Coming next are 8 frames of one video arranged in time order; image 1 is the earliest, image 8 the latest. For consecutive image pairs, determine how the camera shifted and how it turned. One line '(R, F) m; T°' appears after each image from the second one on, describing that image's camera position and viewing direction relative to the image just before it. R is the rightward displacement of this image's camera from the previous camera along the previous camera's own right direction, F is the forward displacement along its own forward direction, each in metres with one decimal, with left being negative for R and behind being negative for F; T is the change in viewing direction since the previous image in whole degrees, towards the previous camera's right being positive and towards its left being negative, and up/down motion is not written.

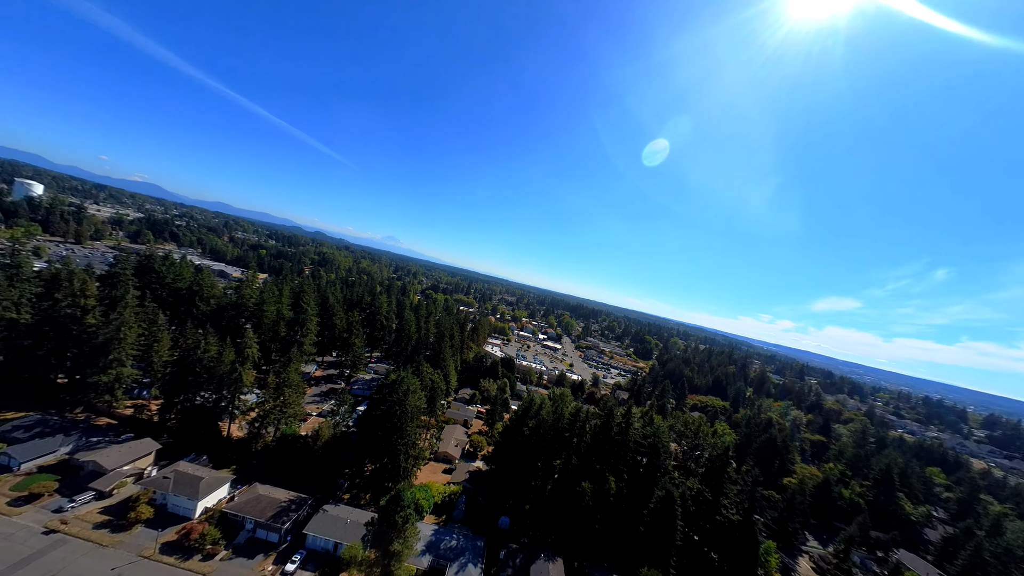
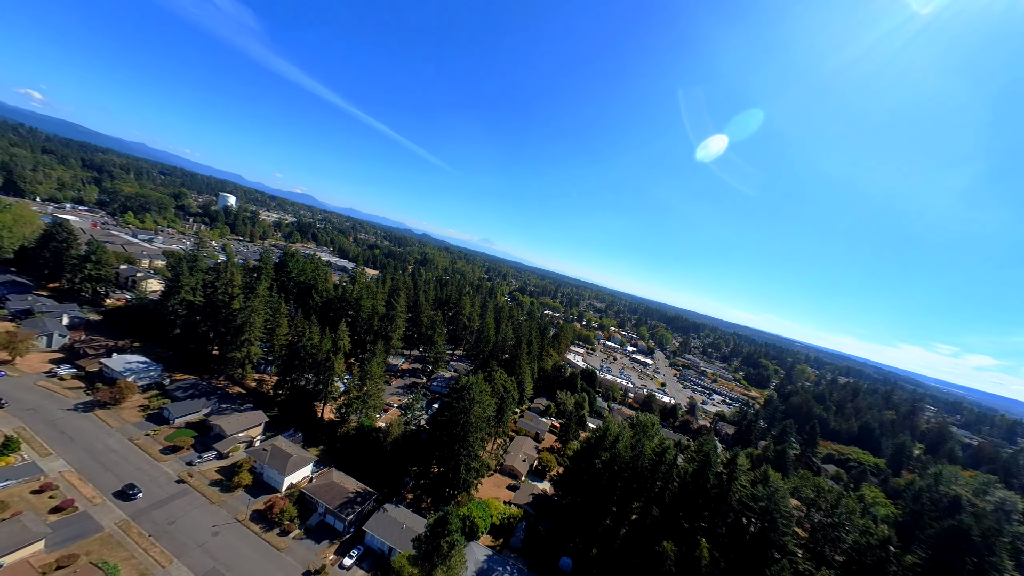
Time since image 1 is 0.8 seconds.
(+1.4, +3.7) m; -15°
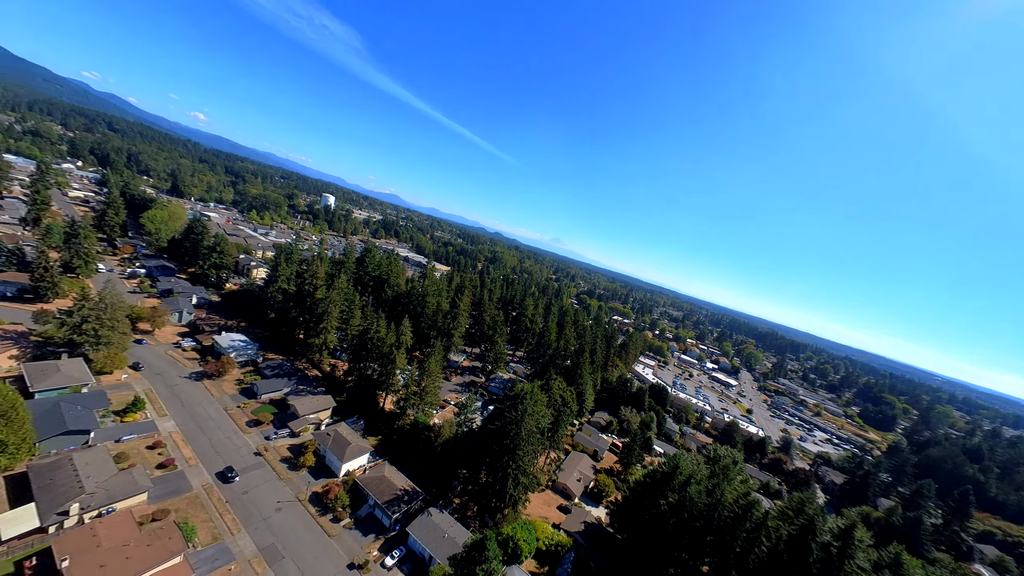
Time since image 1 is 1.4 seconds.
(+0.6, +2.7) m; -11°
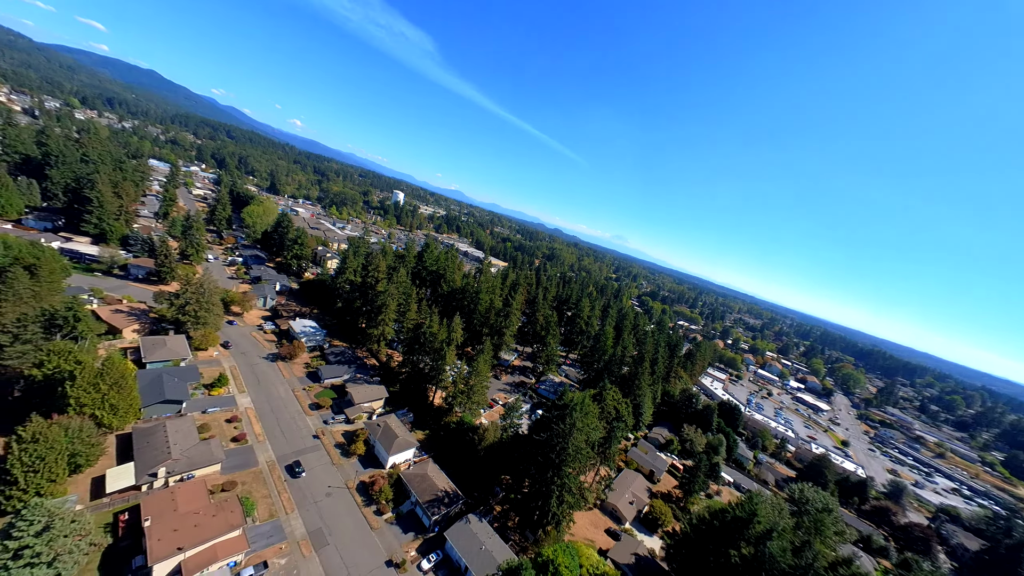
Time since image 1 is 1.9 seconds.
(+0.5, +2.2) m; -10°
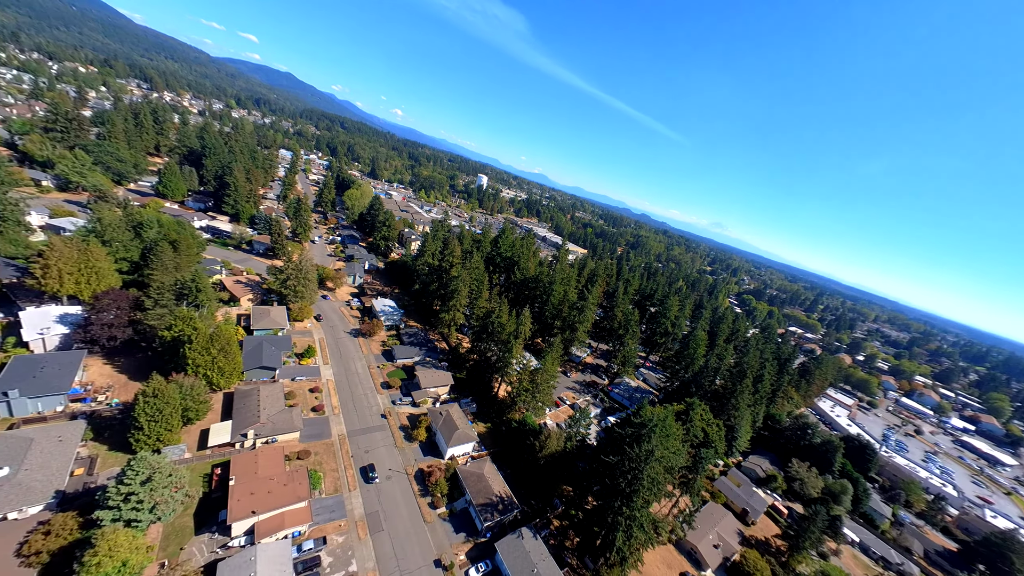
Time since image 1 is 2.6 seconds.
(+0.3, +3.7) m; -13°
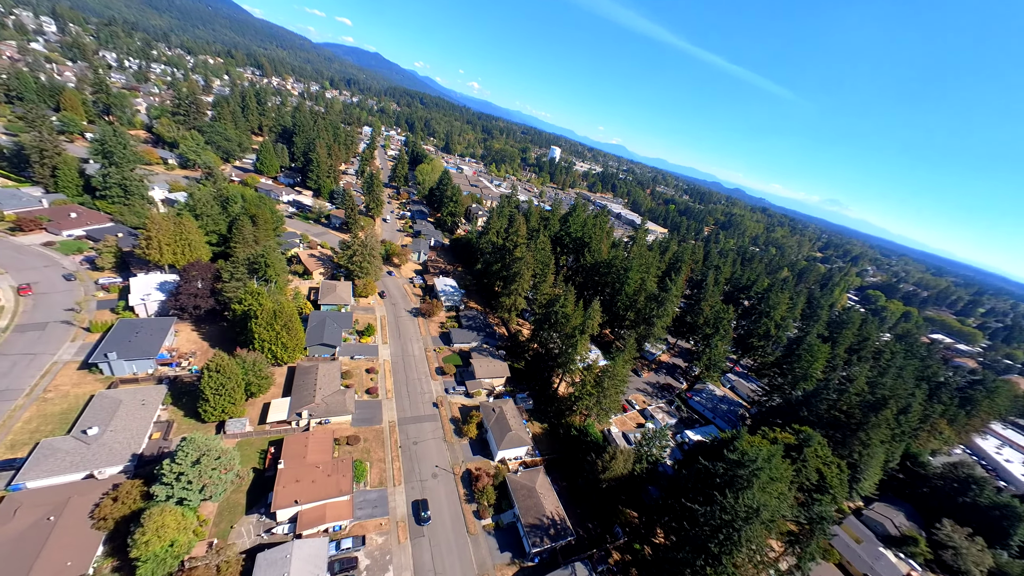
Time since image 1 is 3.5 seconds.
(-0.1, +5.1) m; -11°
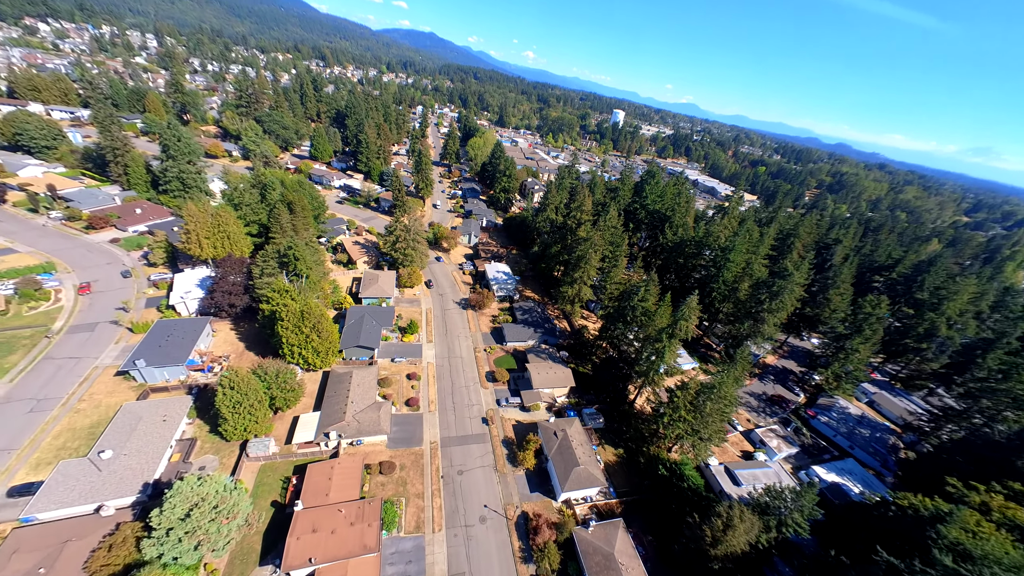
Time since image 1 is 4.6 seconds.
(-0.6, +7.8) m; -10°
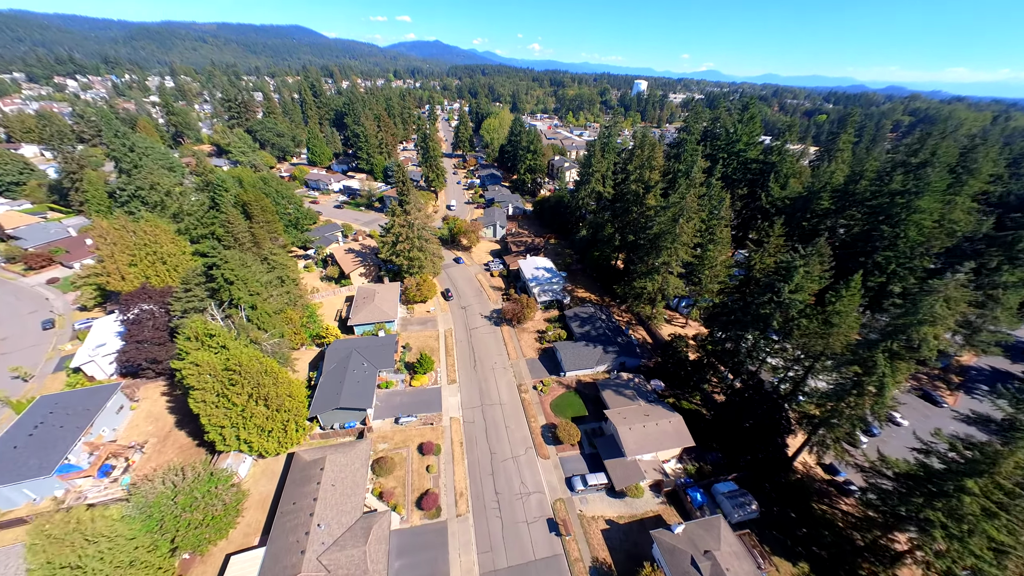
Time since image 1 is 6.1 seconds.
(-1.8, +13.0) m; -5°
